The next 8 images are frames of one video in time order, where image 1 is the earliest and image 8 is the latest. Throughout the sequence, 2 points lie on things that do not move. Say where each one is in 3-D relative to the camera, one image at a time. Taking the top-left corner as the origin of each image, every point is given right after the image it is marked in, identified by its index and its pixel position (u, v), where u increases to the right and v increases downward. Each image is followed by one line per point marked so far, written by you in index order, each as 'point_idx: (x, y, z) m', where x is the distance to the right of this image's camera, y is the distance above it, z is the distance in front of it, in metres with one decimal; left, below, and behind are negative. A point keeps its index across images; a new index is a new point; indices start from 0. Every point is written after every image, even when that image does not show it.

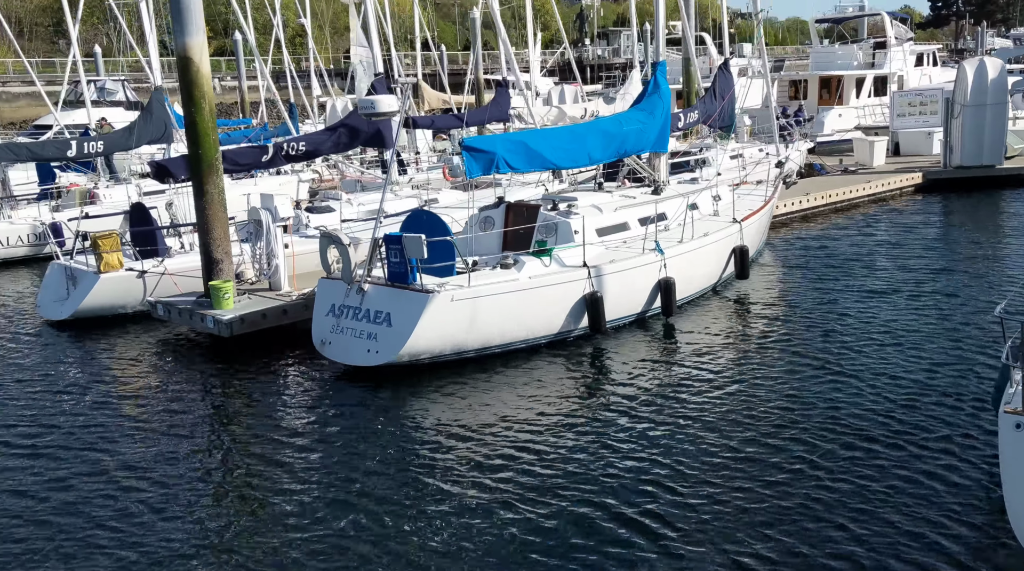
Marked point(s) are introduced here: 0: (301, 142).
0: (-3.0, +2.0, +15.8) m
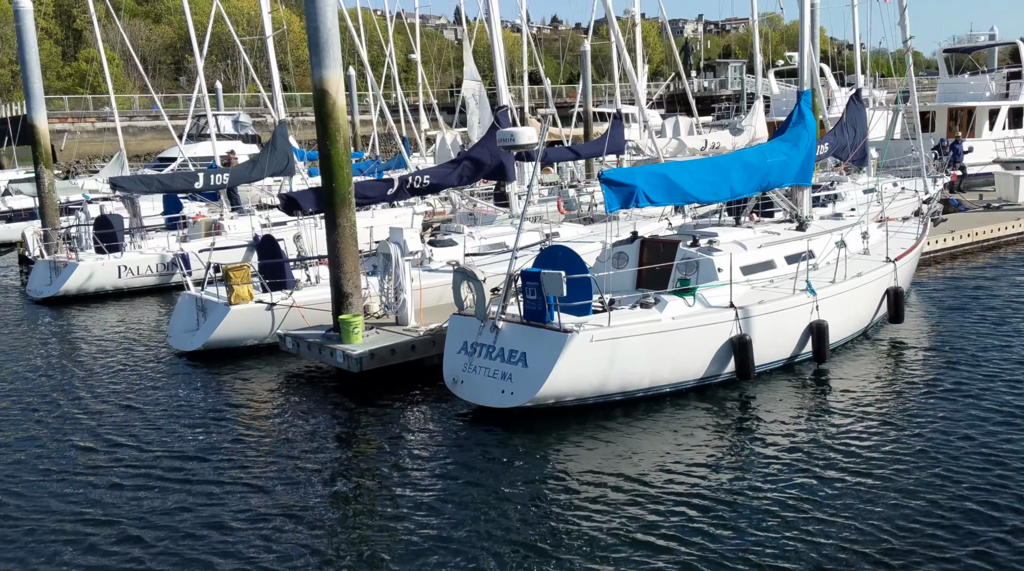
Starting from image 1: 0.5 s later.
0: (-1.3, +1.6, +15.7) m
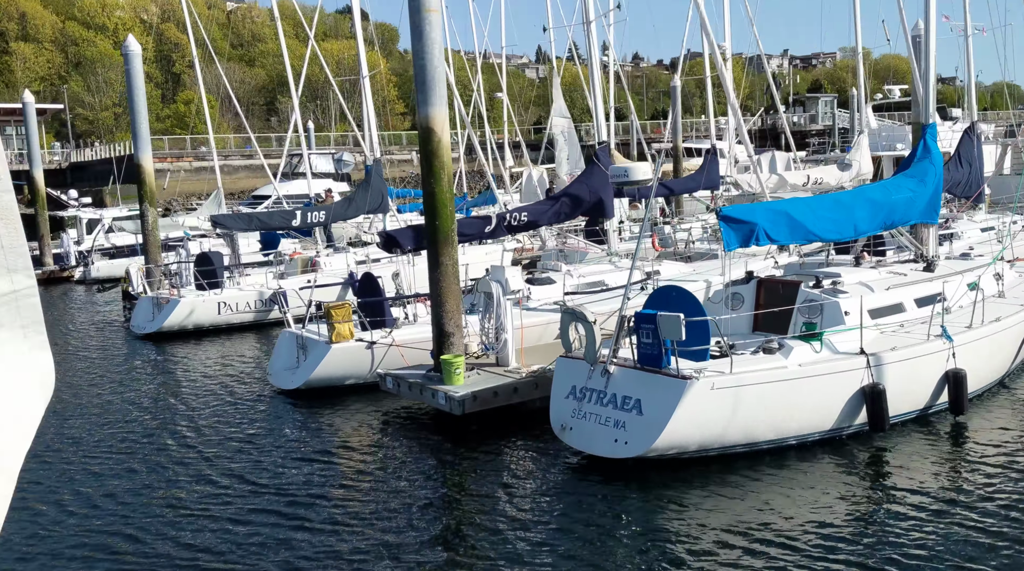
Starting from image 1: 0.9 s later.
0: (+0.1, +1.0, +15.5) m
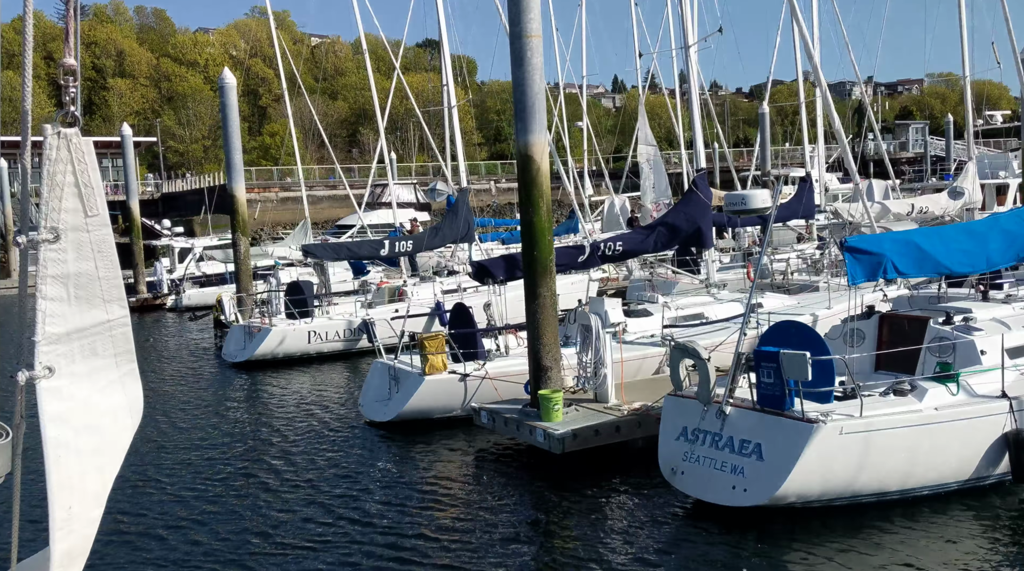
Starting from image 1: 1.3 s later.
0: (+1.4, +0.6, +15.0) m
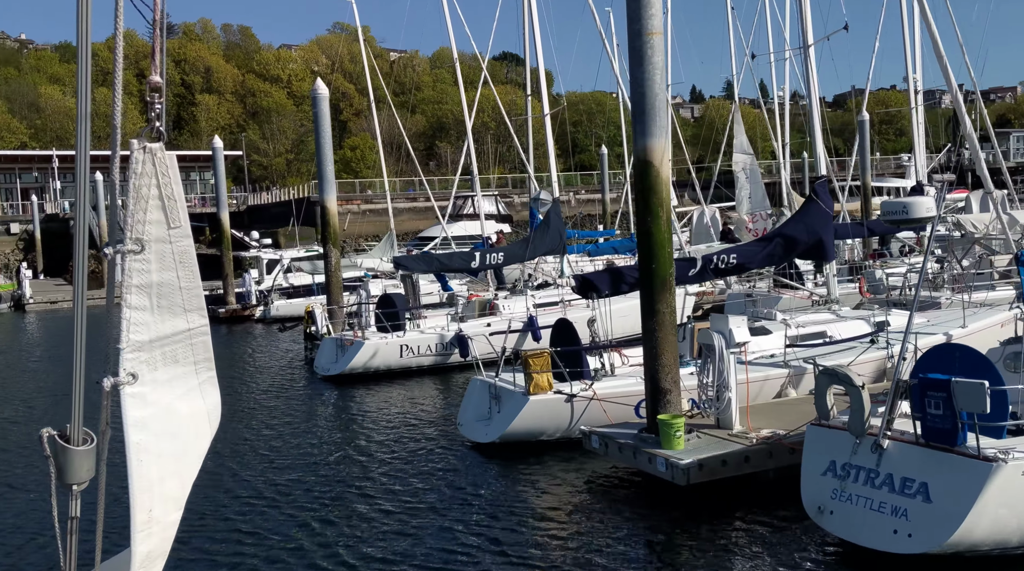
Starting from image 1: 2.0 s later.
0: (+2.8, +0.4, +14.1) m
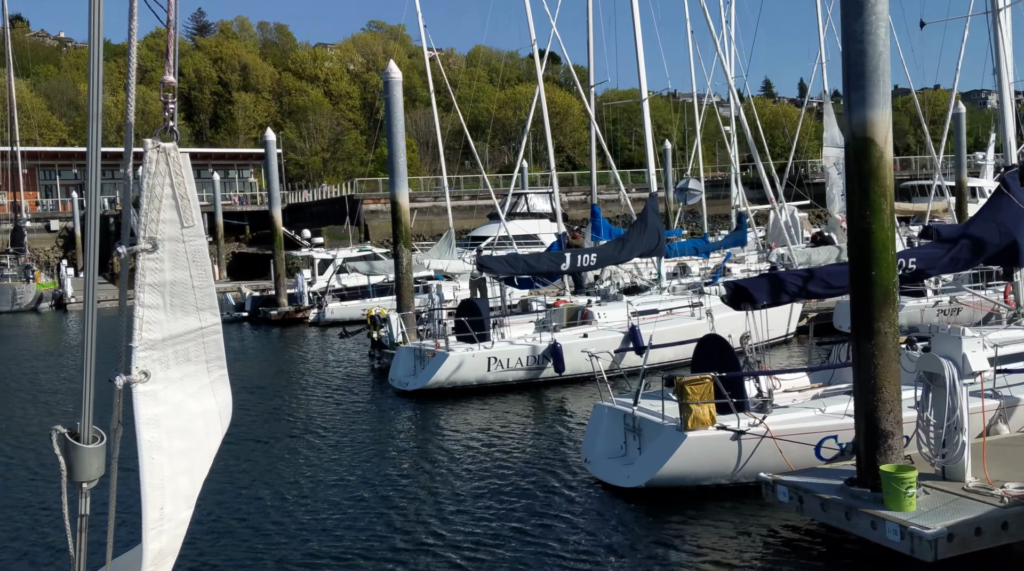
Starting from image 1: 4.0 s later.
0: (+4.2, +0.3, +11.8) m
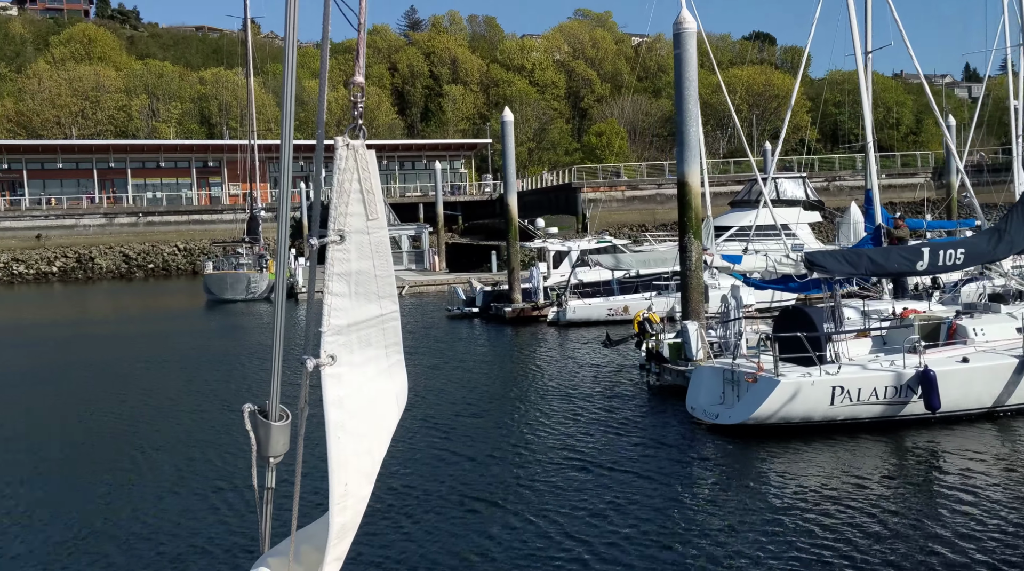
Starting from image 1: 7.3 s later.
0: (+7.3, +0.1, +6.9) m
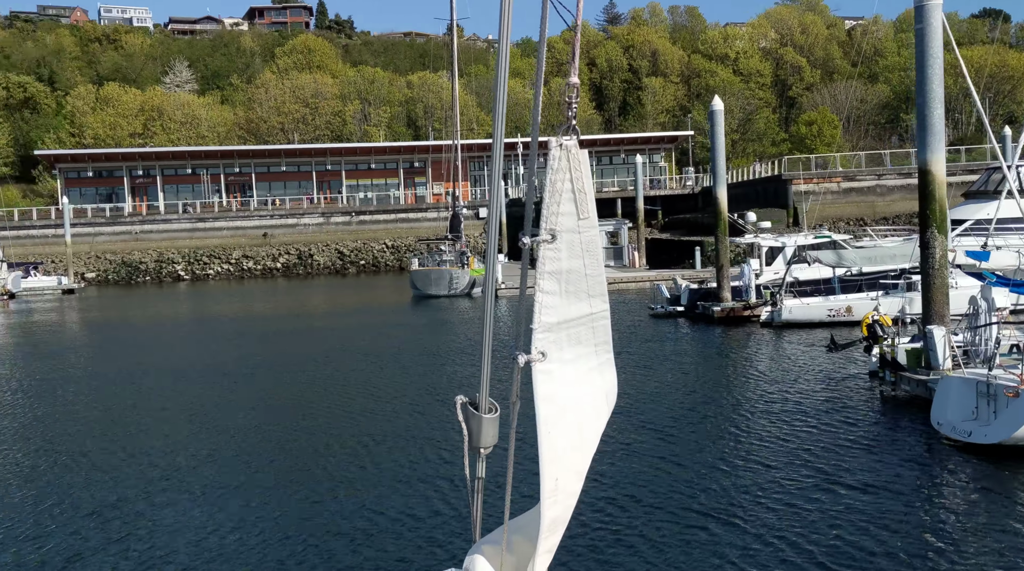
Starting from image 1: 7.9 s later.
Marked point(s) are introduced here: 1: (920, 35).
0: (+8.6, 0.0, +4.6) m
1: (+5.5, +3.4, +15.1) m
